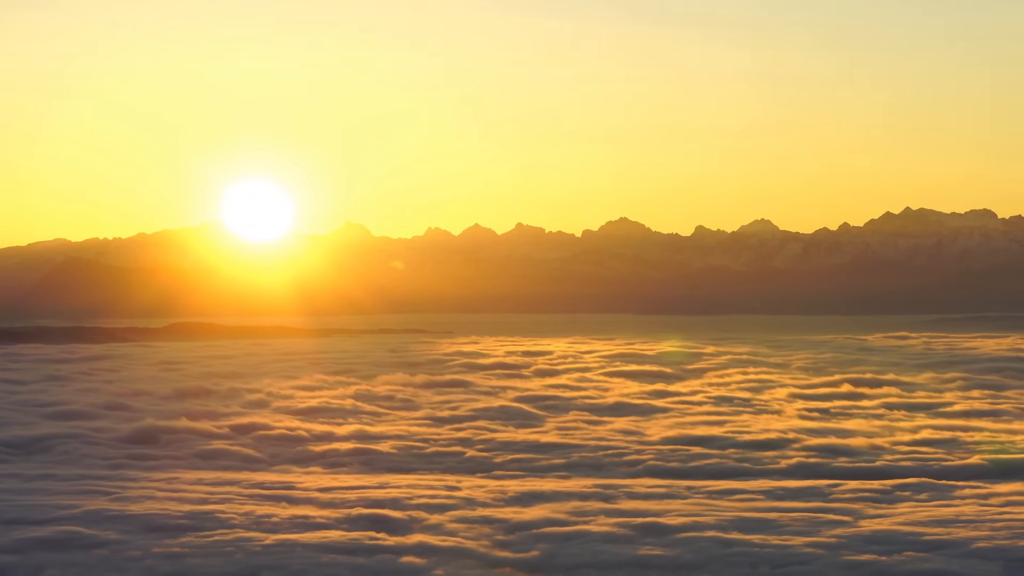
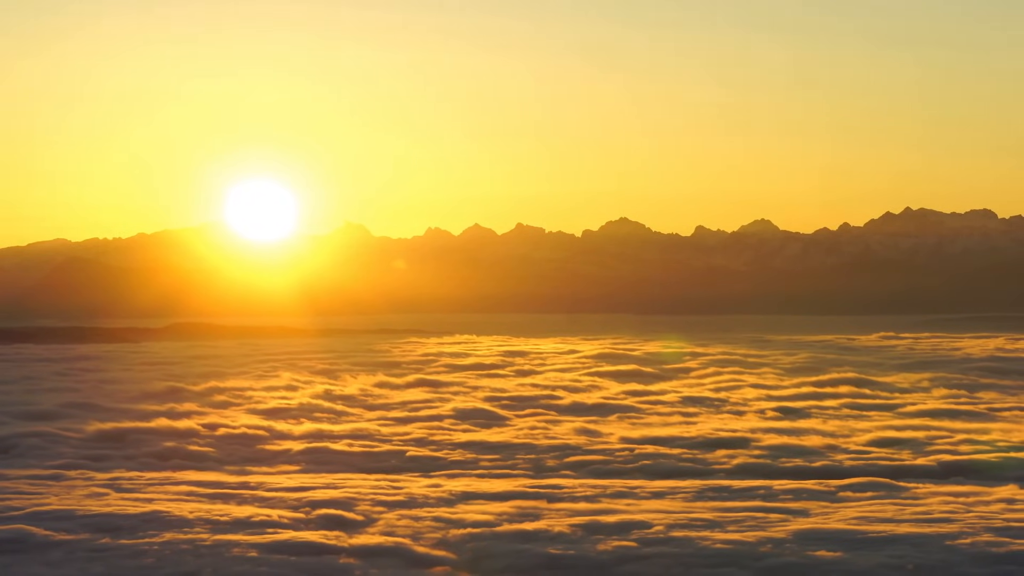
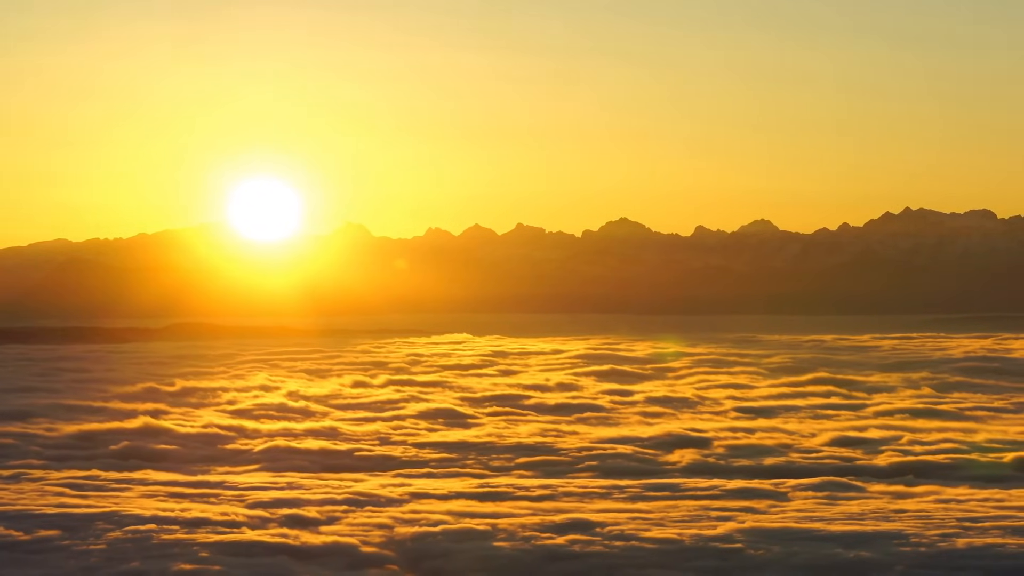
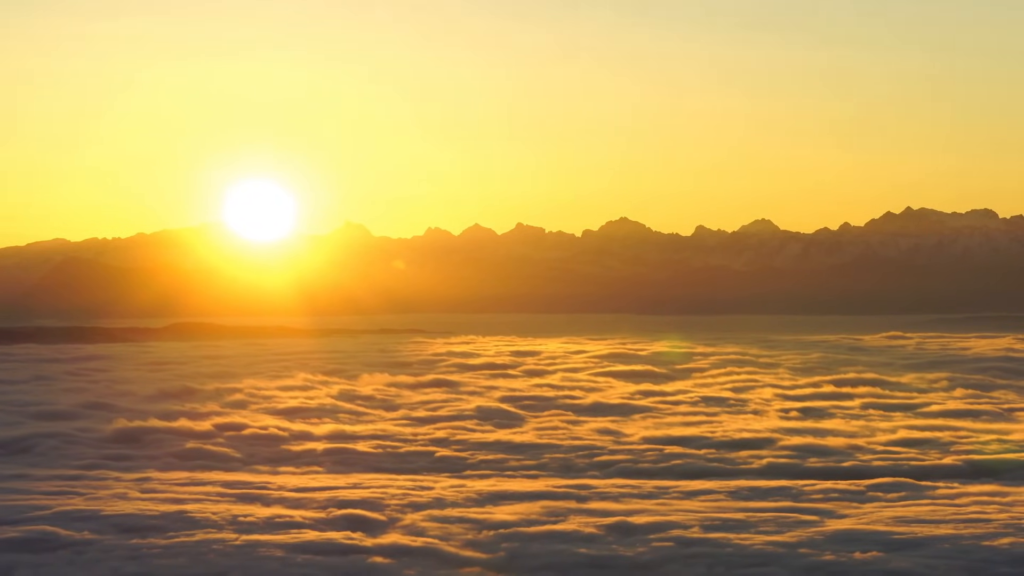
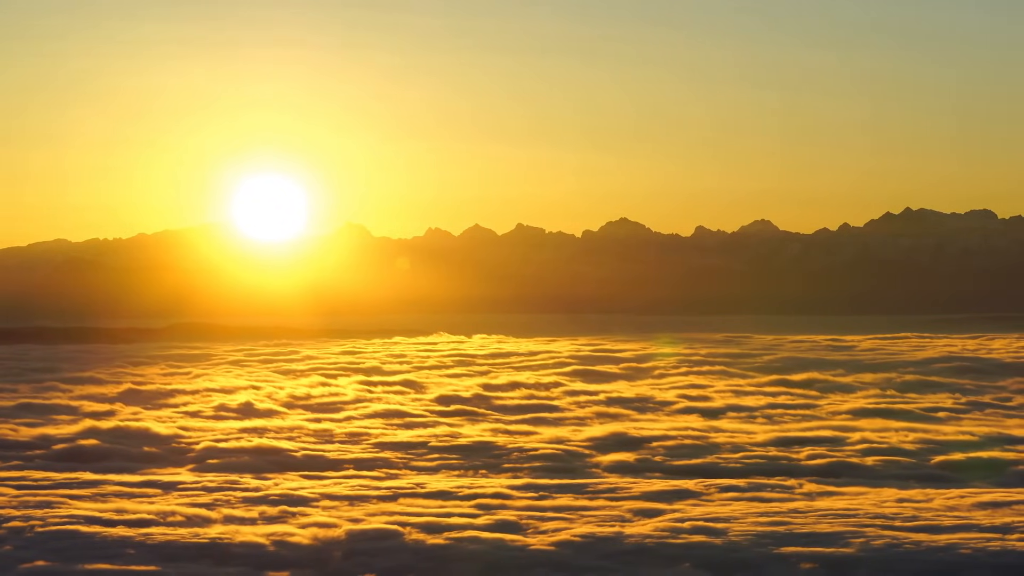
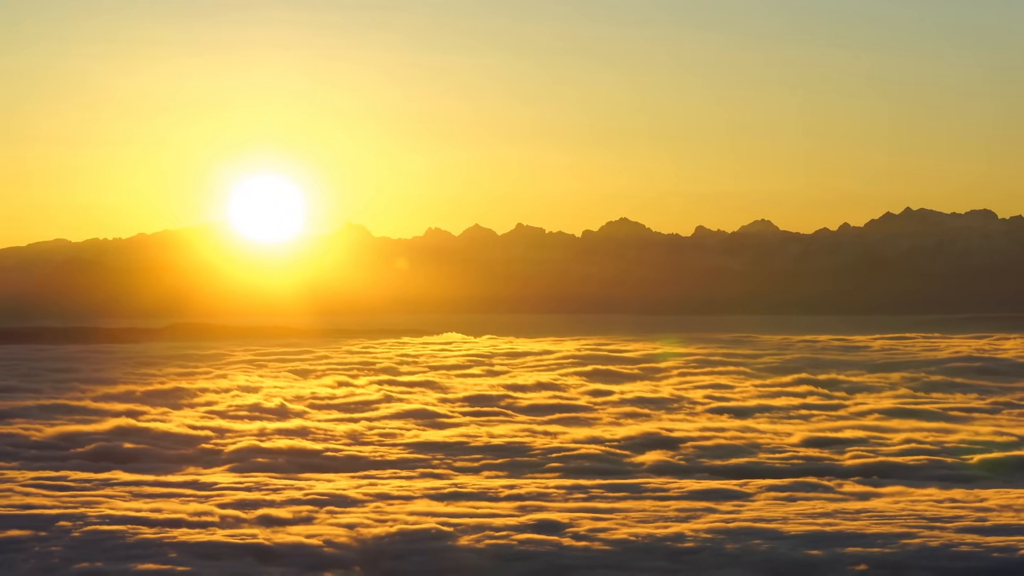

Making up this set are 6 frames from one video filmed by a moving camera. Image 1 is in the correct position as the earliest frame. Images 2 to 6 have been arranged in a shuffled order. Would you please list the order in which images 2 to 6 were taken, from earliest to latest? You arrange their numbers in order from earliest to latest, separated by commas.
4, 2, 3, 6, 5
